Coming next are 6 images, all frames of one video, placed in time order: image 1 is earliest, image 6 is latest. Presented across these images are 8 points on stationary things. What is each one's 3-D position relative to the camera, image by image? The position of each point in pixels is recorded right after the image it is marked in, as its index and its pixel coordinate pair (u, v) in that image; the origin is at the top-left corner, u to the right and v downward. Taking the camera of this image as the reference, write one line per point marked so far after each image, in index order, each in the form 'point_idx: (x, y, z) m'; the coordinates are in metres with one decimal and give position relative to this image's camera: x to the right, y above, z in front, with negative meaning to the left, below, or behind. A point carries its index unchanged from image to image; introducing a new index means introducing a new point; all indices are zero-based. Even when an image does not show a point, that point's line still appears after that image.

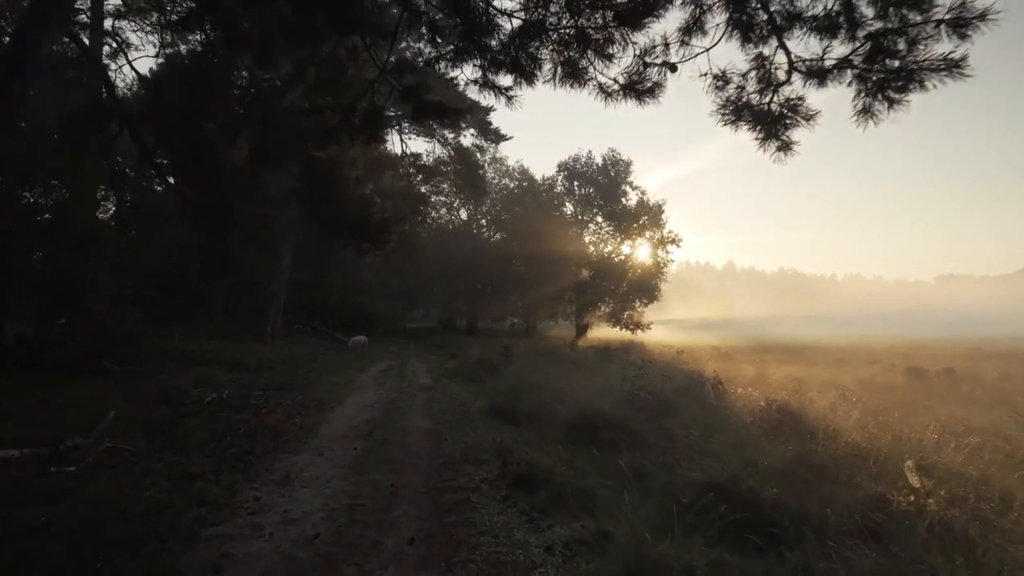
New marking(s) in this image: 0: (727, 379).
0: (+6.5, -2.8, +19.4) m
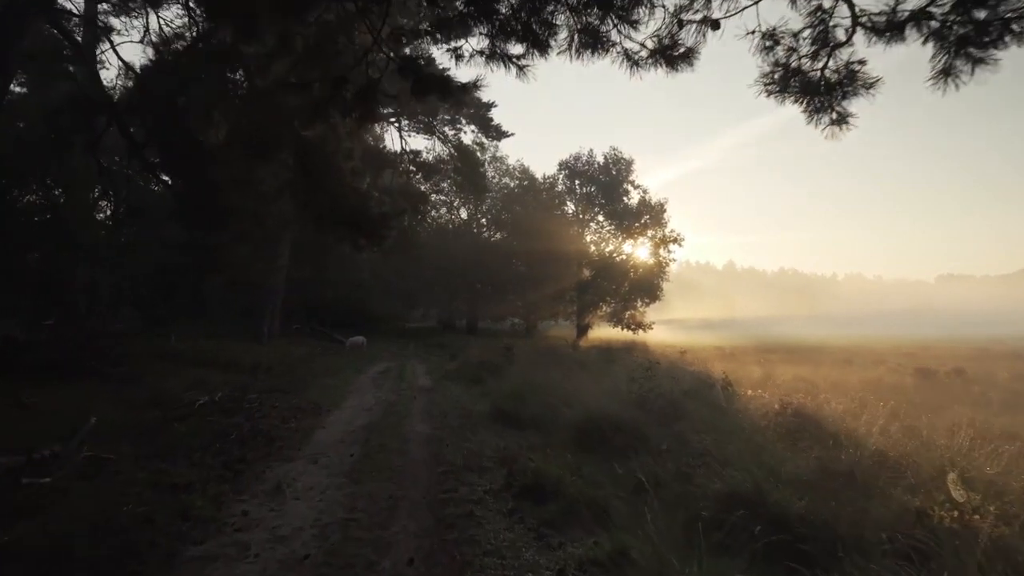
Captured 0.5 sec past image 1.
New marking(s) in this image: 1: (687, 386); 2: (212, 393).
0: (+6.6, -2.8, +18.9) m
1: (+3.9, -2.2, +14.3) m
2: (-7.0, -2.5, +14.8) m
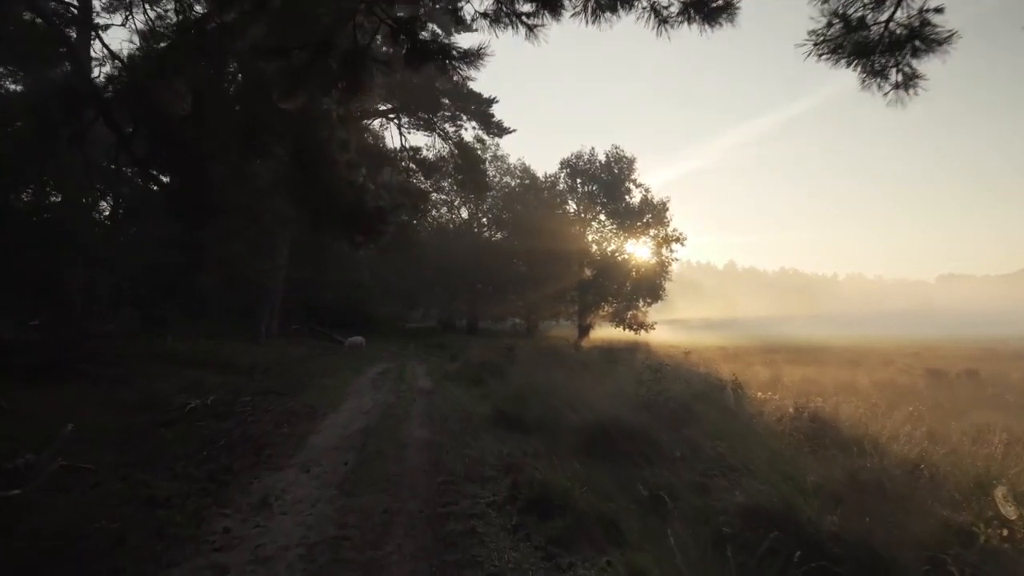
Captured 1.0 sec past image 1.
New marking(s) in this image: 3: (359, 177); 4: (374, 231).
0: (+6.6, -2.7, +18.4) m
1: (+3.9, -2.1, +13.8) m
2: (-7.0, -2.4, +14.3) m
3: (-3.0, +2.2, +12.4) m
4: (-2.9, +1.2, +12.8) m
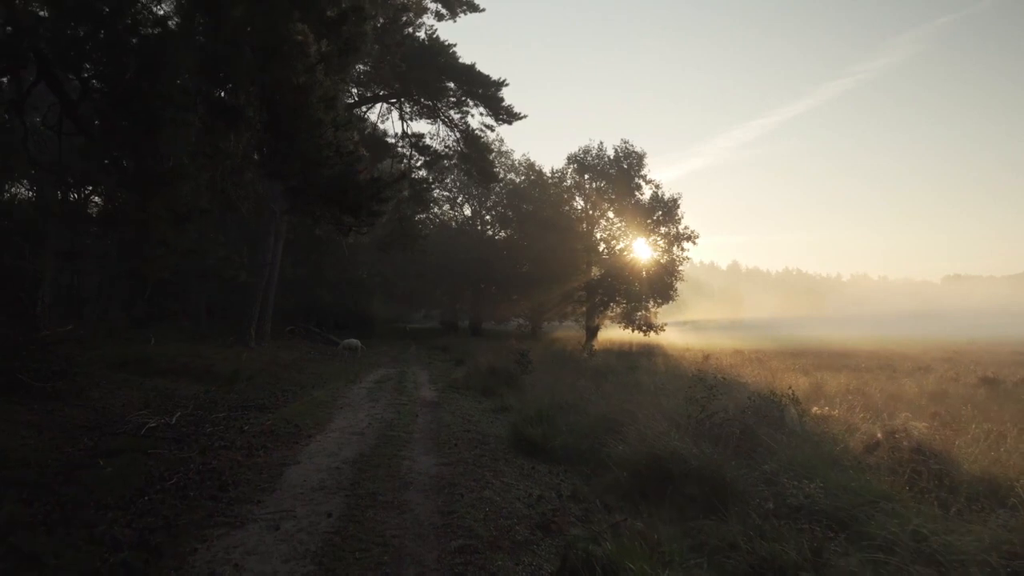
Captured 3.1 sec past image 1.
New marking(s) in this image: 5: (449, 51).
0: (+7.0, -2.7, +16.2) m
1: (+4.3, -2.1, +11.6) m
2: (-6.6, -2.4, +12.1) m
3: (-2.6, +2.2, +10.3) m
4: (-2.5, +1.2, +10.7) m
5: (-1.9, +6.8, +18.4) m
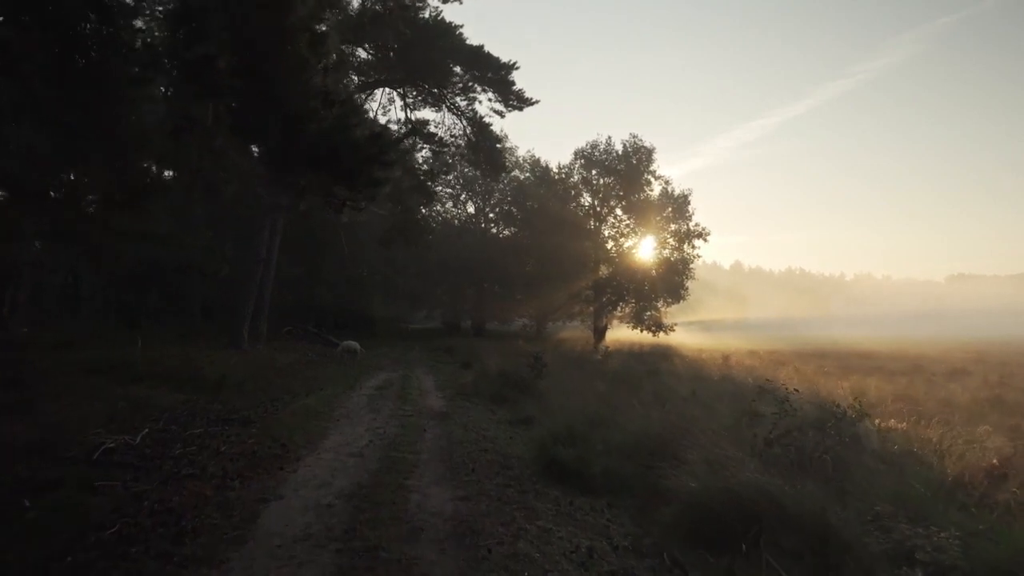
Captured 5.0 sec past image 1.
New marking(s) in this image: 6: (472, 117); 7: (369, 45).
0: (+7.4, -2.6, +14.4) m
1: (+4.7, -2.0, +9.8) m
2: (-6.2, -2.3, +10.3) m
3: (-2.2, +2.3, +8.5) m
4: (-2.1, +1.3, +8.9) m
5: (-1.5, +6.9, +16.7) m
6: (-1.1, +5.1, +18.6) m
7: (-3.7, +6.4, +16.4) m
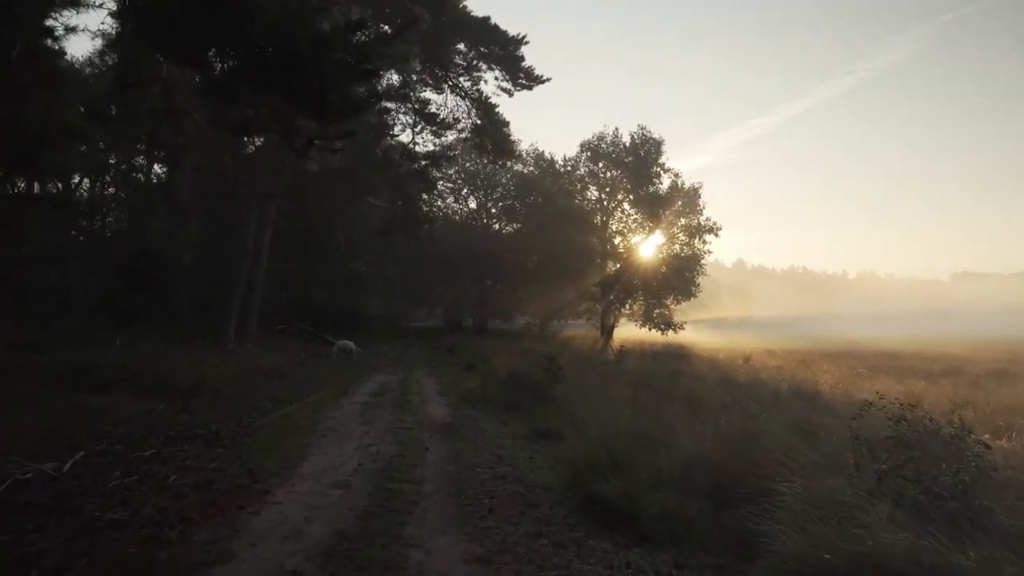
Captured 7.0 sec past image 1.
0: (+7.8, -2.4, +12.4) m
1: (+5.1, -1.9, +7.8) m
2: (-5.8, -2.2, +8.3) m
3: (-1.9, +2.5, +6.4) m
4: (-1.8, +1.5, +6.9) m
5: (-1.1, +7.0, +14.6) m
6: (-0.8, +5.3, +16.5) m
7: (-3.4, +6.6, +14.3) m
